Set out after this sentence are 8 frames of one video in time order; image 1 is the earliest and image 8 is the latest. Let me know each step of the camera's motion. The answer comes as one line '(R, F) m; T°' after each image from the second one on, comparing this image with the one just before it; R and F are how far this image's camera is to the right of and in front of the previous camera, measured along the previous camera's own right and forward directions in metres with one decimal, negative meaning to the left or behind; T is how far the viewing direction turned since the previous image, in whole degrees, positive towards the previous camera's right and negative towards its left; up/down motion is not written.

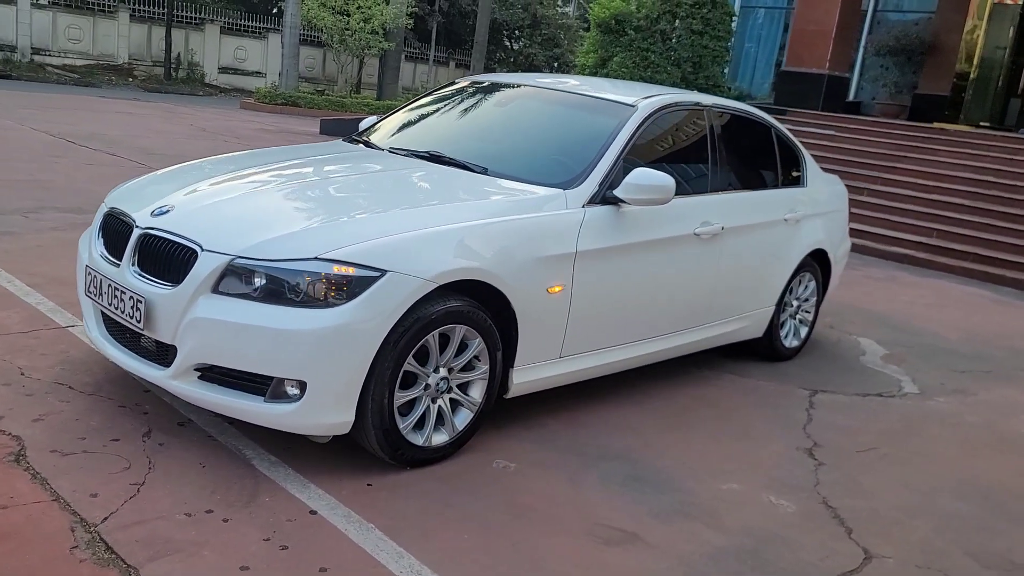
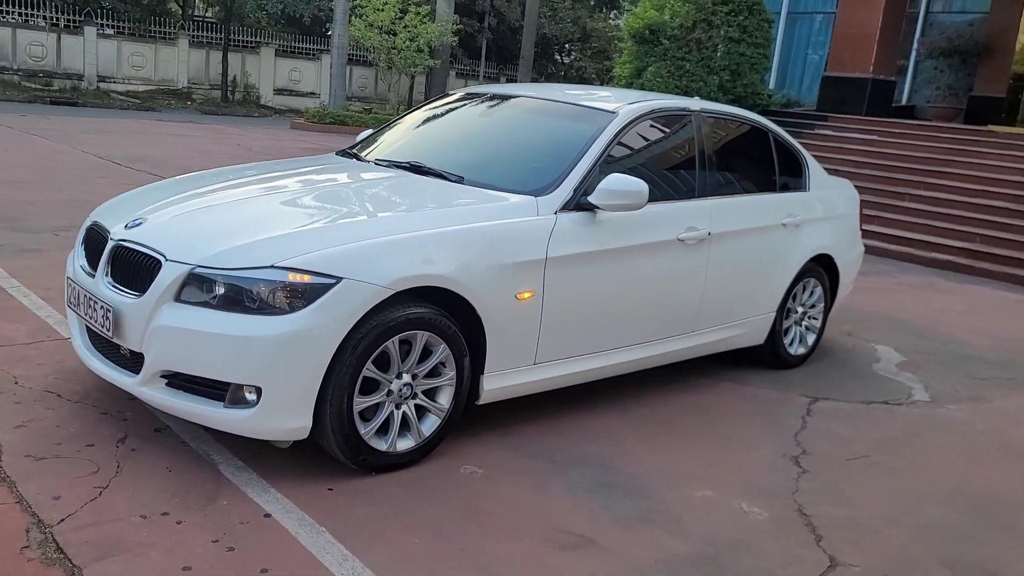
(+0.4, 0.0) m; -4°
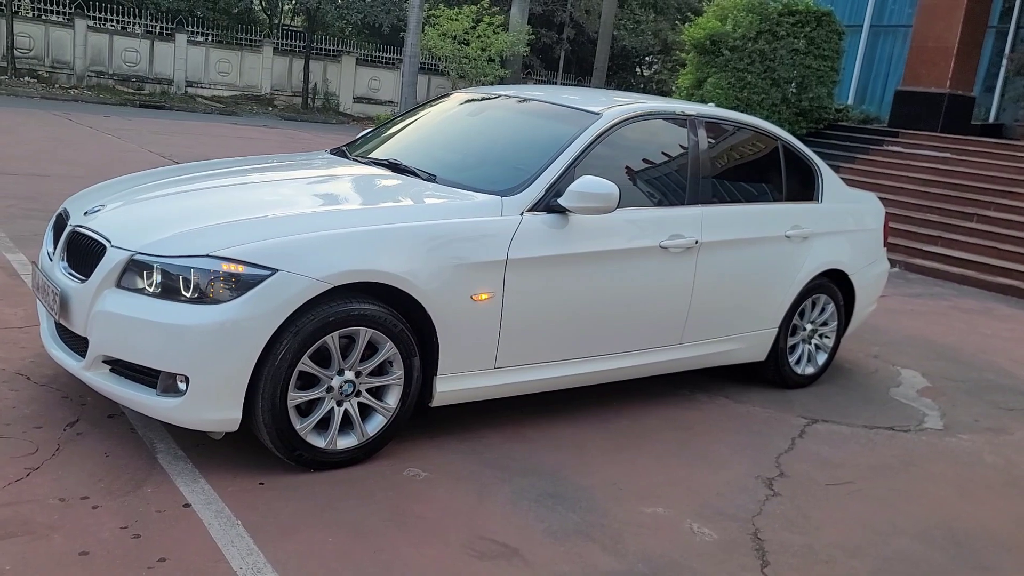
(+0.5, +0.1) m; -5°
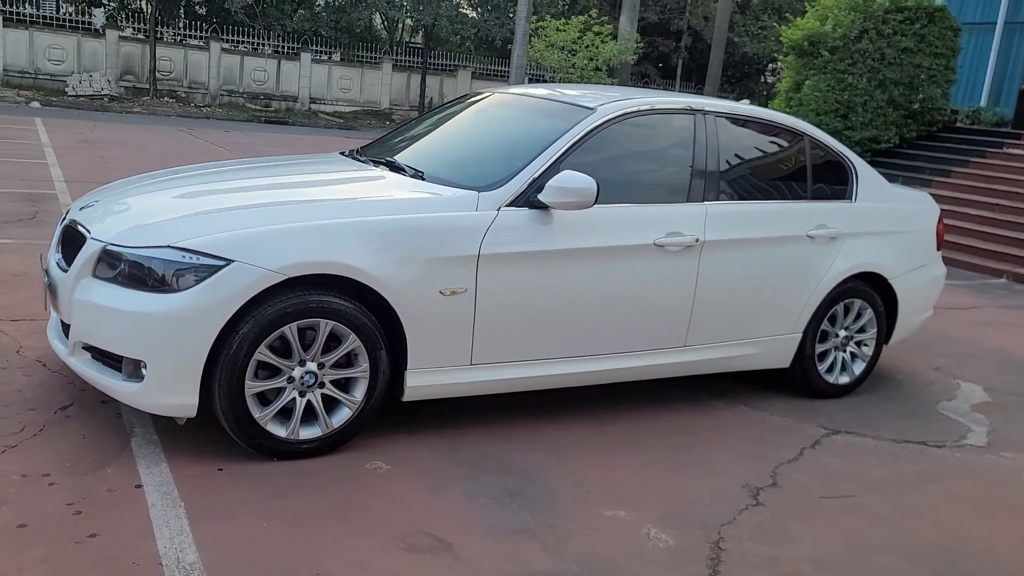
(+0.7, +0.1) m; -8°
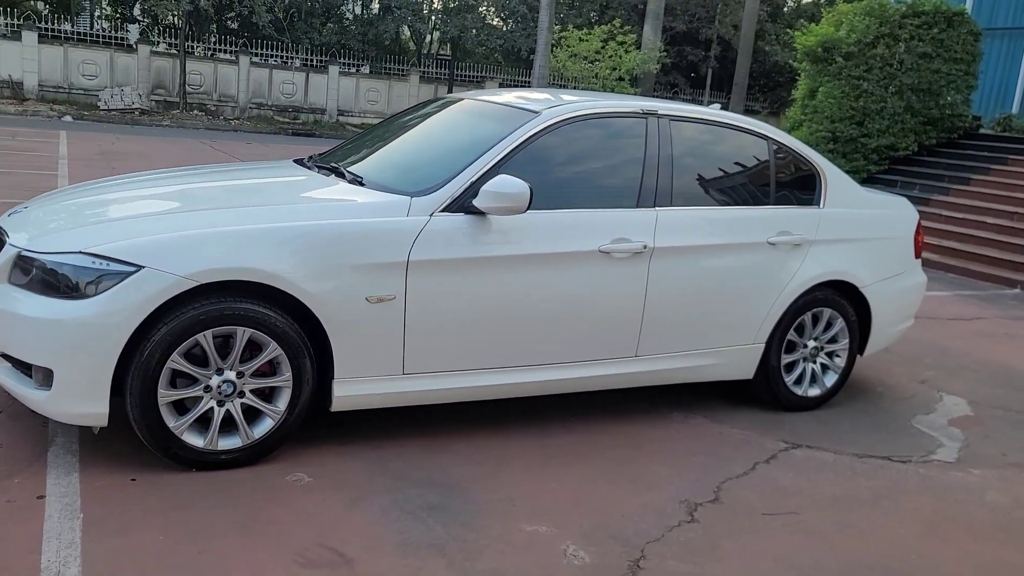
(+0.4, +0.1) m; -2°
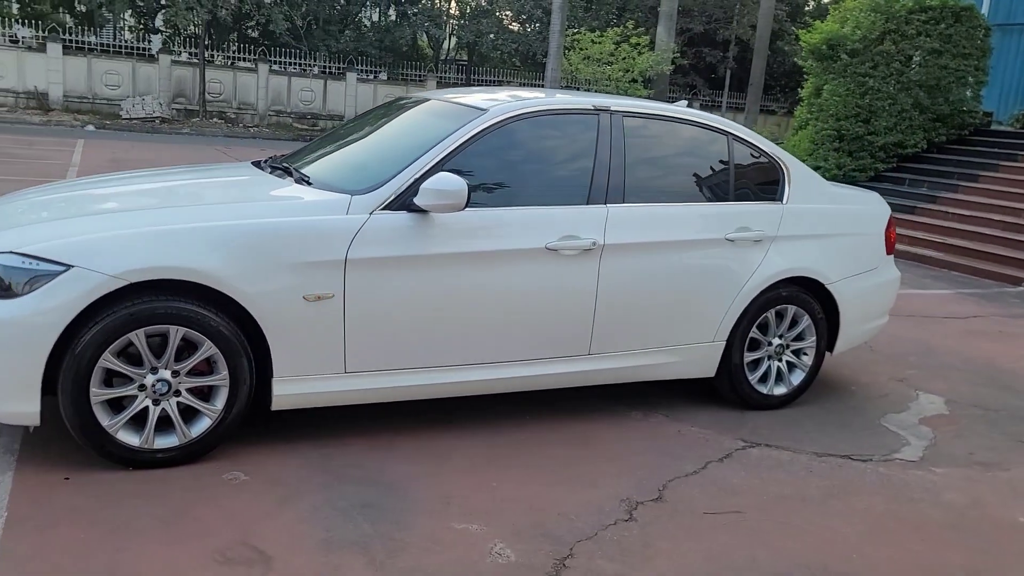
(+0.4, 0.0) m; -2°
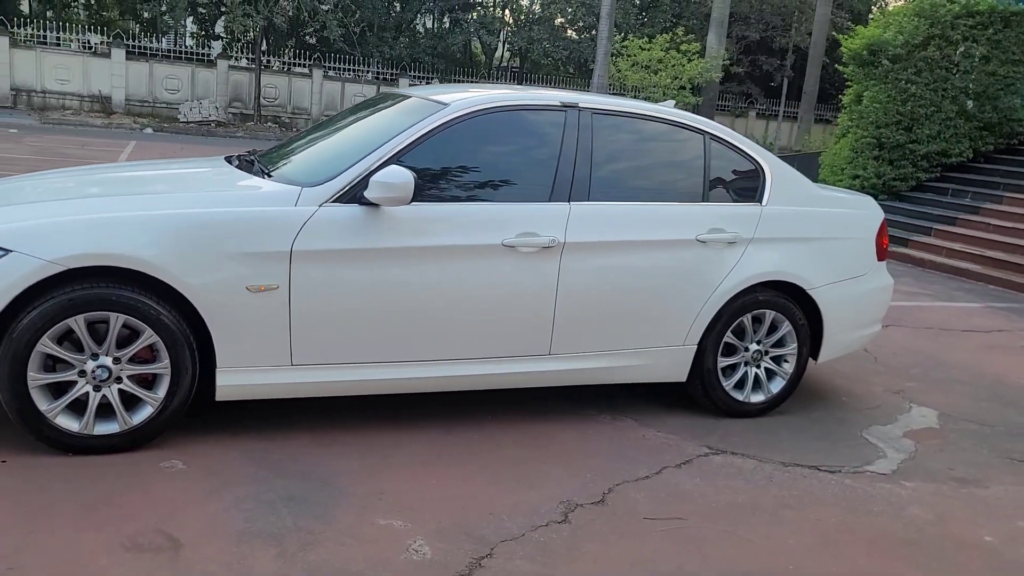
(+0.5, +0.1) m; -4°
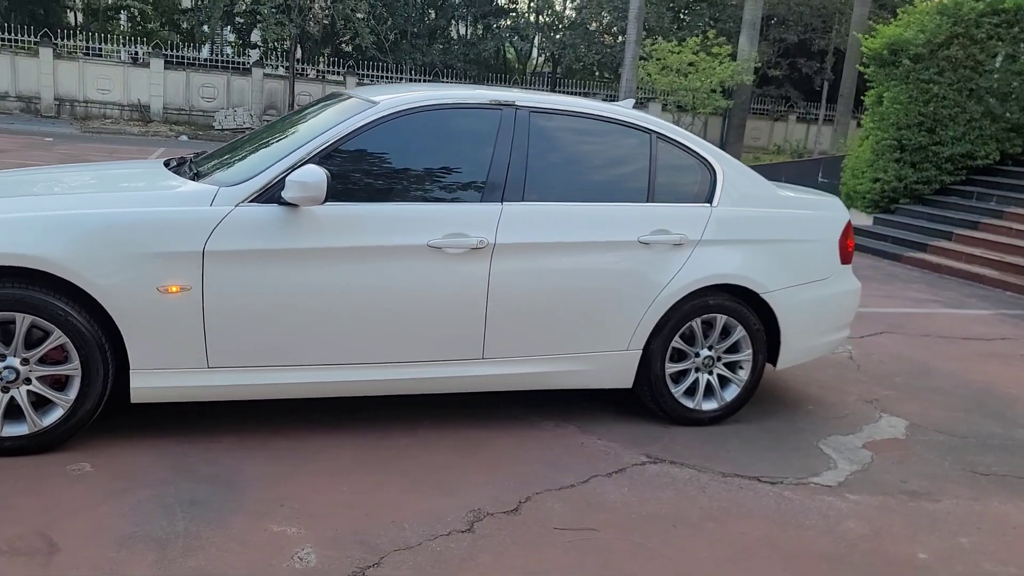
(+0.5, +0.1) m; -3°
